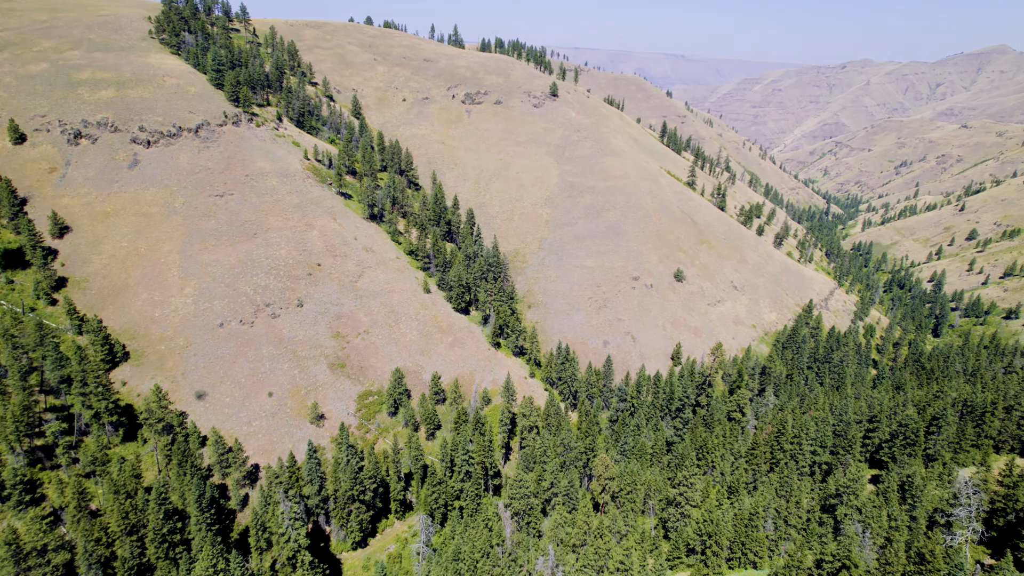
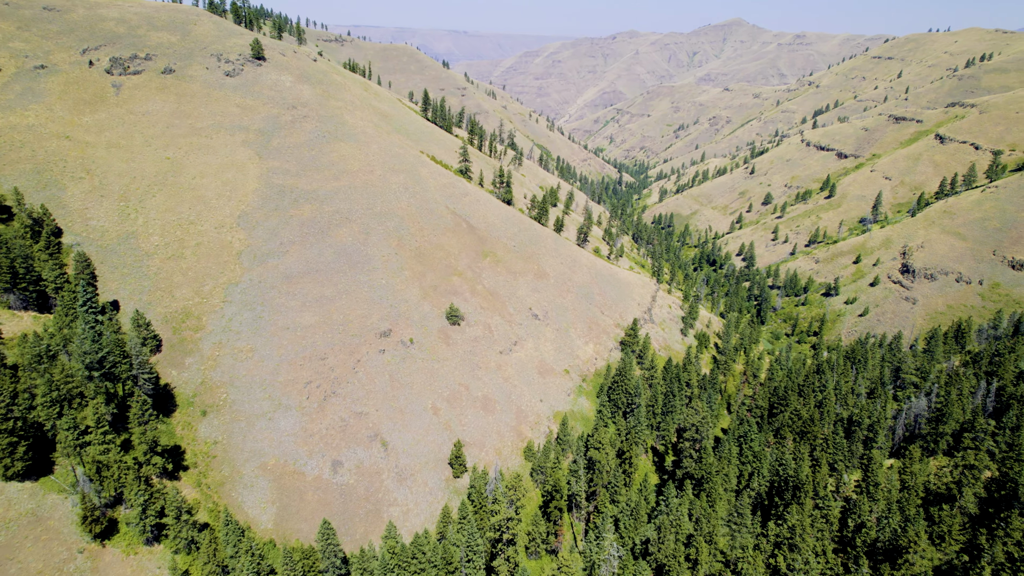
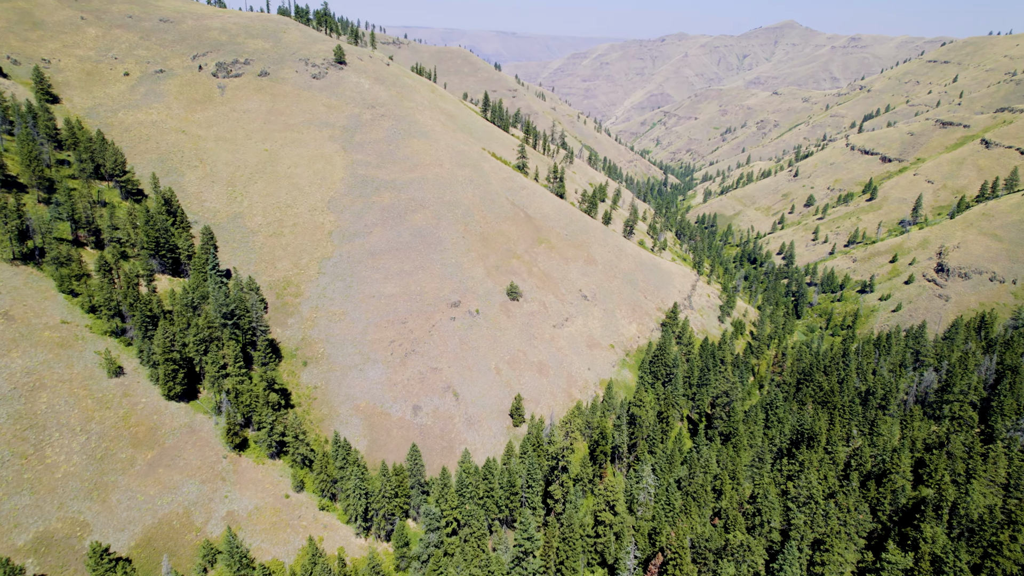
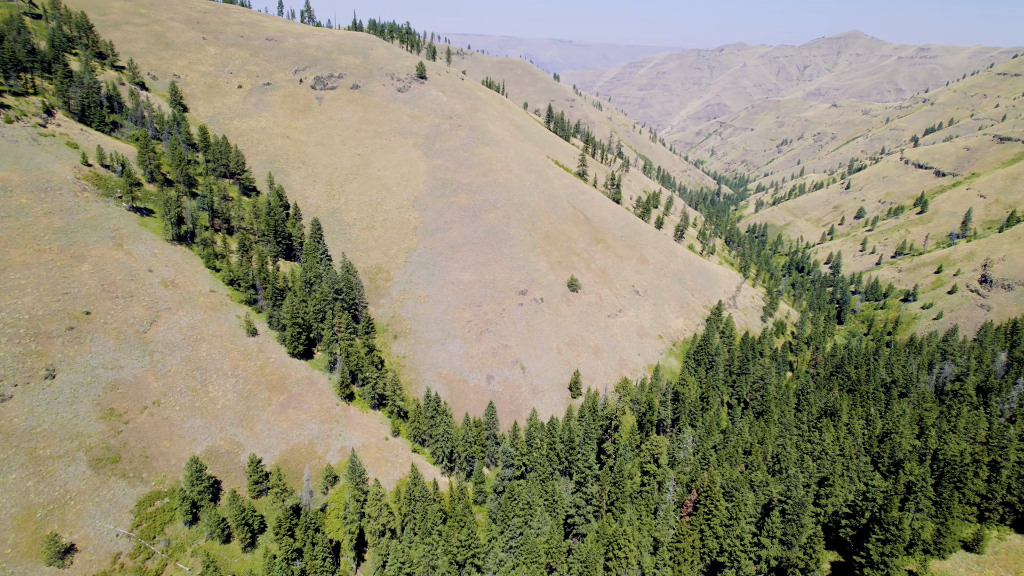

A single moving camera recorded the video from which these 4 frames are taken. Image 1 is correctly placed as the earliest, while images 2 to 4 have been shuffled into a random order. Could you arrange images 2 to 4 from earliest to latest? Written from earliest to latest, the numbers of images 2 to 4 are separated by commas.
4, 3, 2
